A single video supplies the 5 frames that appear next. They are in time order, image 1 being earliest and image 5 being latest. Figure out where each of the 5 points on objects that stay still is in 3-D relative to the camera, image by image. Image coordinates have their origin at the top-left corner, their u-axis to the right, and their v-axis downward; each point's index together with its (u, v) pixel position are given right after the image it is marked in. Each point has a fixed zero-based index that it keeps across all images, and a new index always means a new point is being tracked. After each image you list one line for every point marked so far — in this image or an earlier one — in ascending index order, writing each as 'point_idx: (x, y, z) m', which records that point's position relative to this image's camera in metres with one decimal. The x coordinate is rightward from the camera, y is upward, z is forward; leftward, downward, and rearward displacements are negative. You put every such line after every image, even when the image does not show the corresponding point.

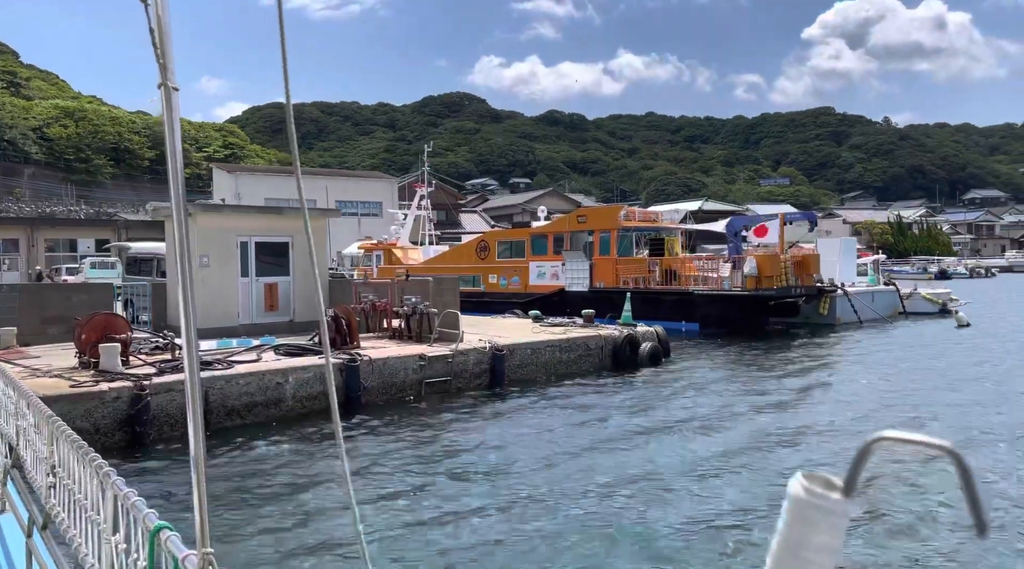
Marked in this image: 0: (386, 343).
0: (-1.2, -0.6, +8.0) m
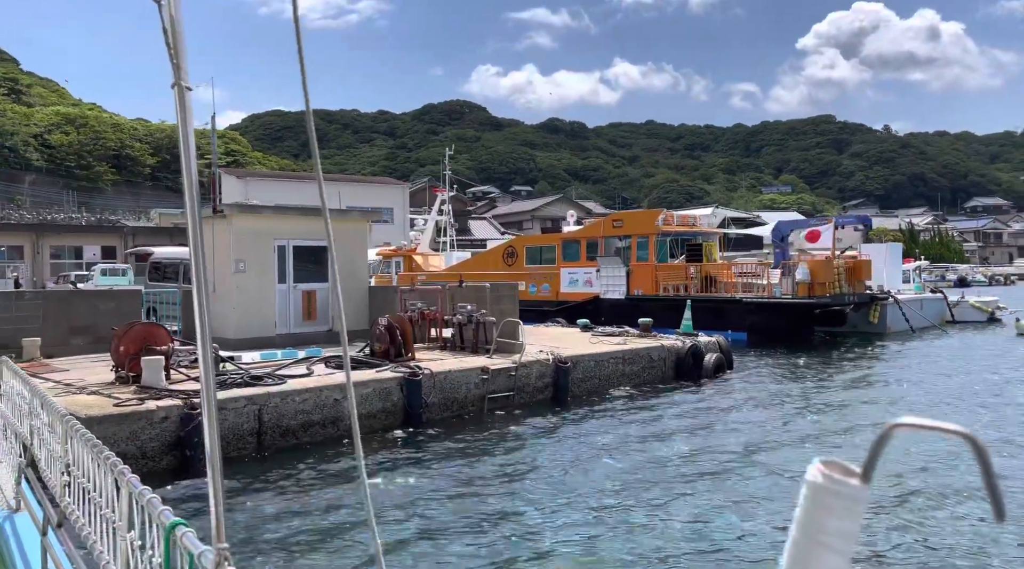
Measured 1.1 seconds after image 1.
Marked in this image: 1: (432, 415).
0: (-0.6, -0.7, +7.4) m
1: (-0.6, -1.1, +6.6) m
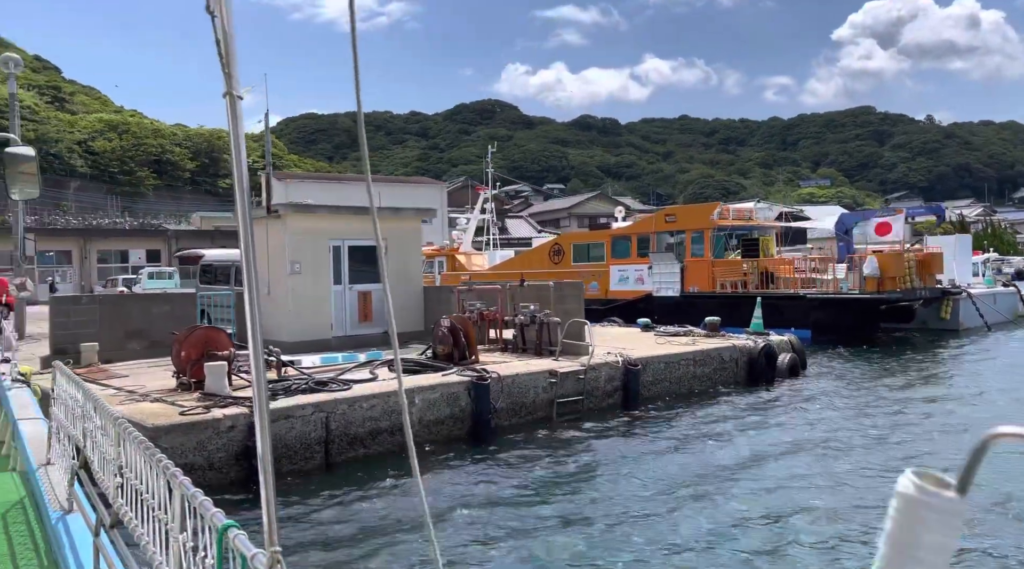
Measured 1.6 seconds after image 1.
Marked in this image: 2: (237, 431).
0: (0.0, -0.7, +7.2) m
1: (-0.1, -1.1, +6.4) m
2: (-1.7, -0.9, +5.0) m
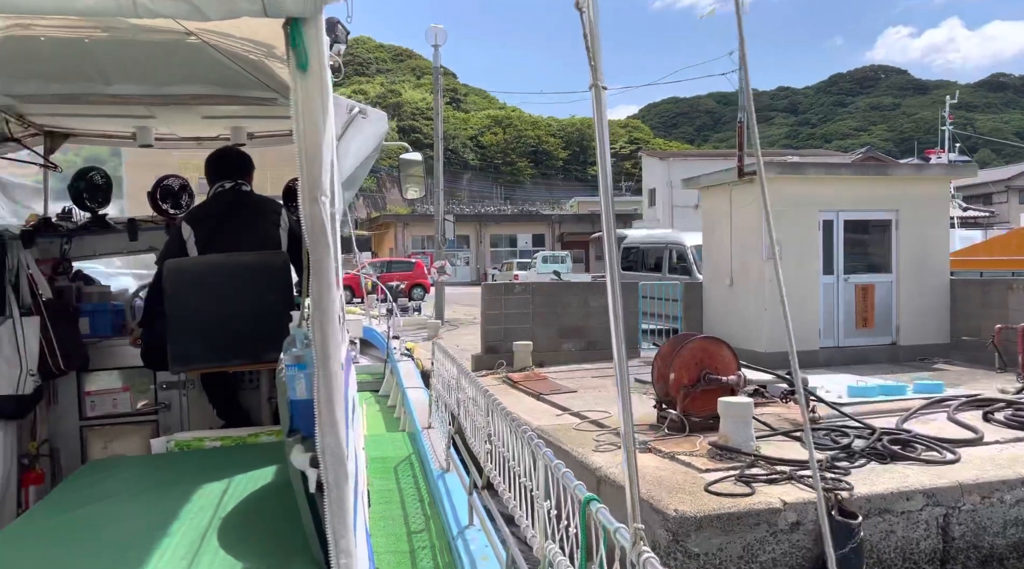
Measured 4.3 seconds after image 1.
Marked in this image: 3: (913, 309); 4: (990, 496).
0: (+3.4, -0.6, +4.1) m
1: (+3.1, -1.1, +3.4) m
2: (+1.0, -0.9, +2.9) m
3: (+3.2, -0.1, +6.5) m
4: (+1.9, -0.8, +3.1) m
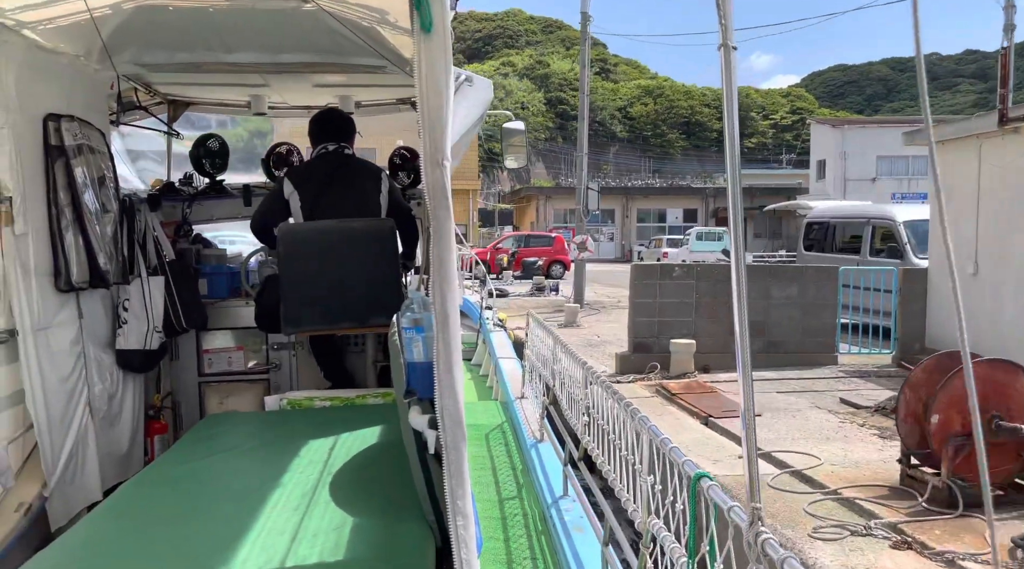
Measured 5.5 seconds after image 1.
0: (+3.9, -0.7, +2.2) m
1: (+3.4, -1.1, +1.6) m
2: (+1.4, -0.9, +1.4) m
3: (+4.2, -0.1, +4.5) m
4: (+2.2, -0.8, +1.5) m
